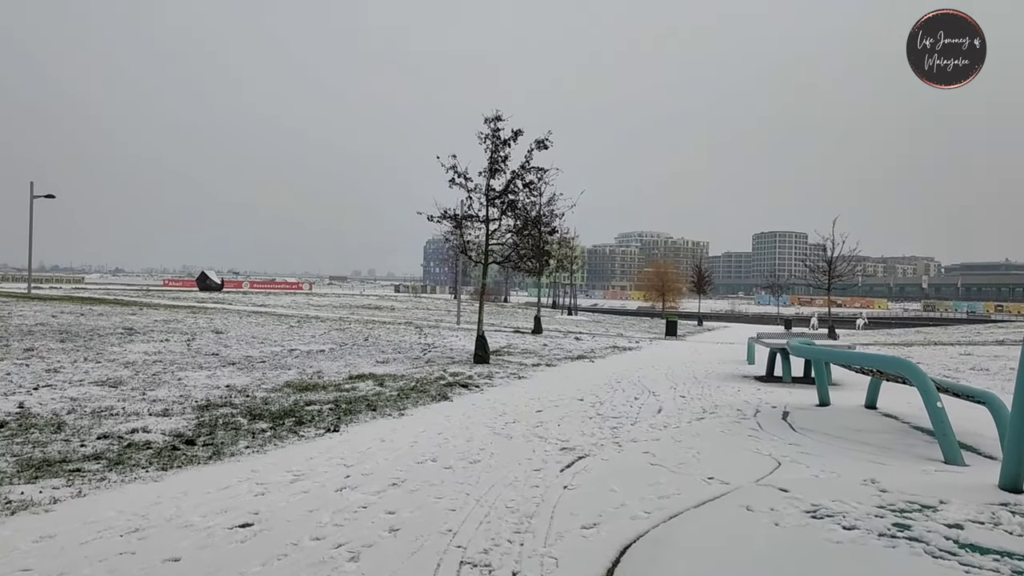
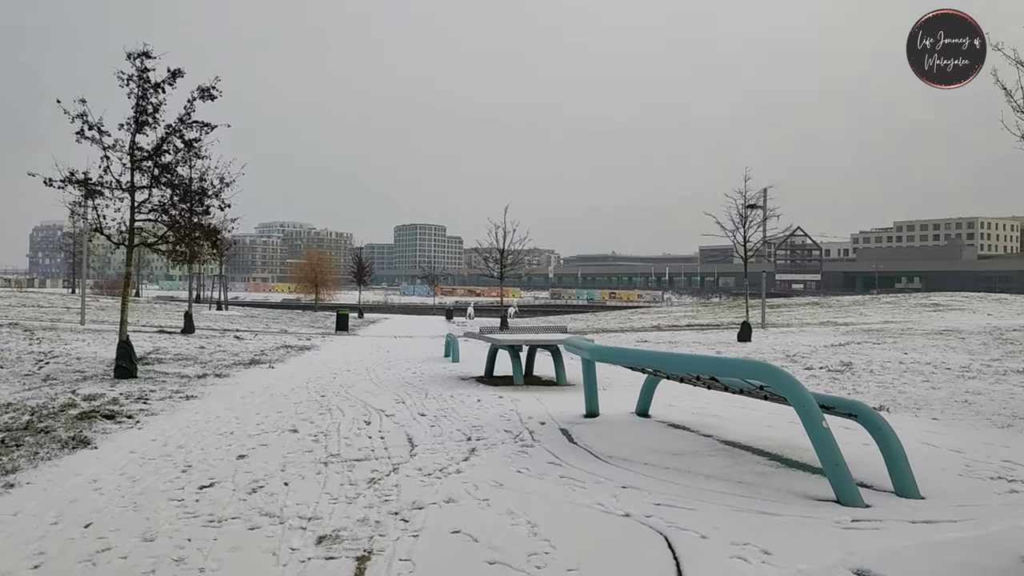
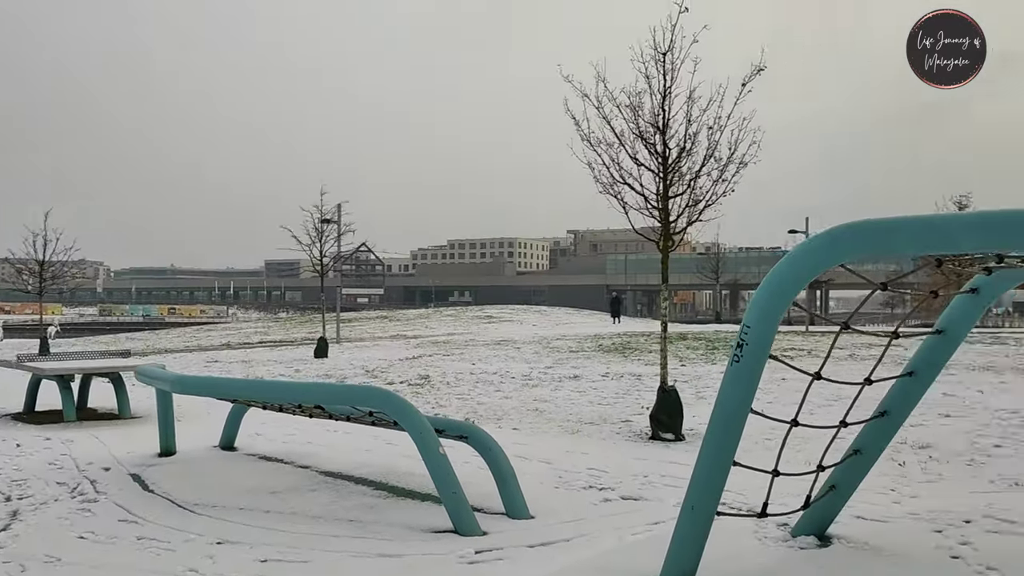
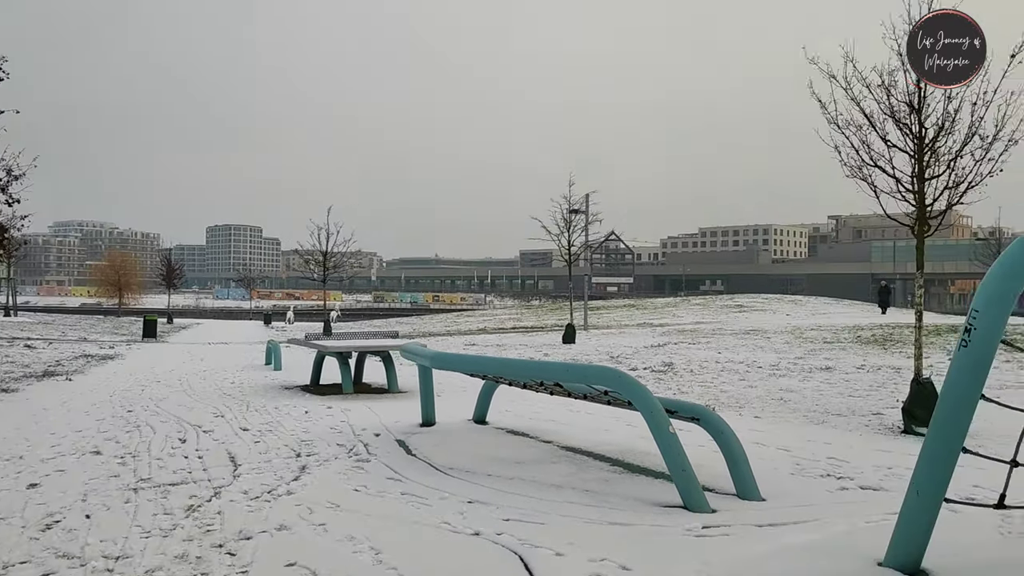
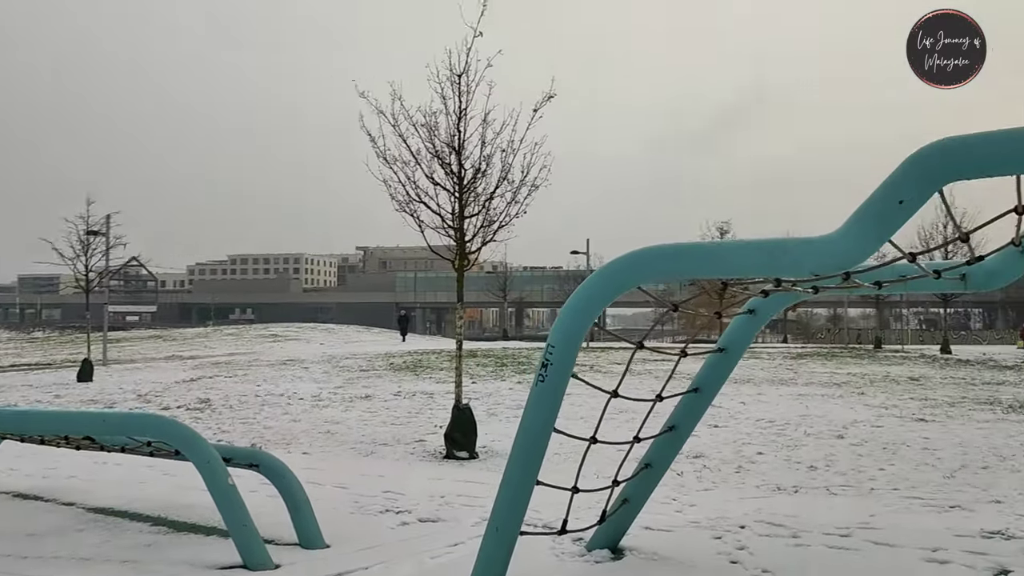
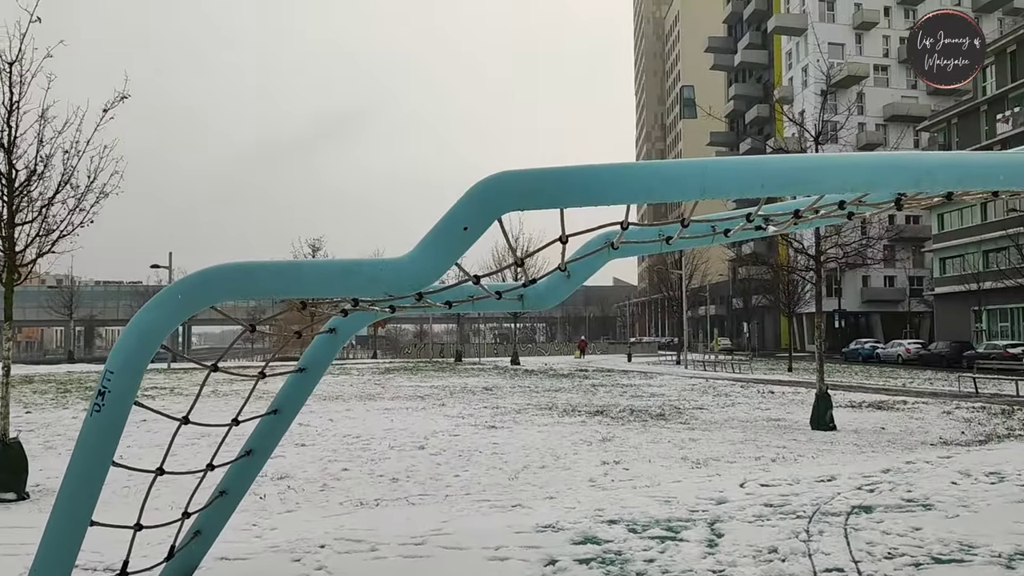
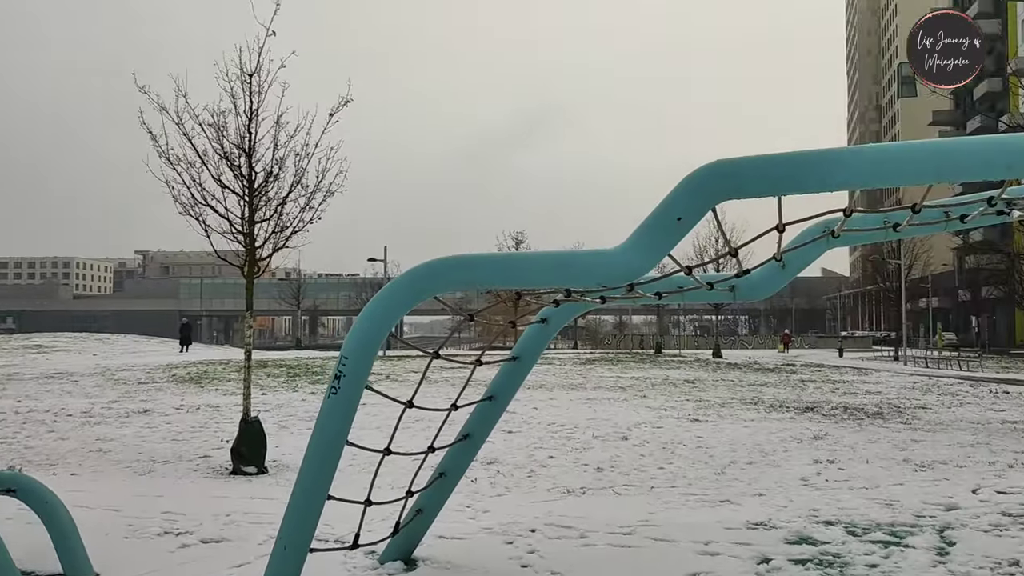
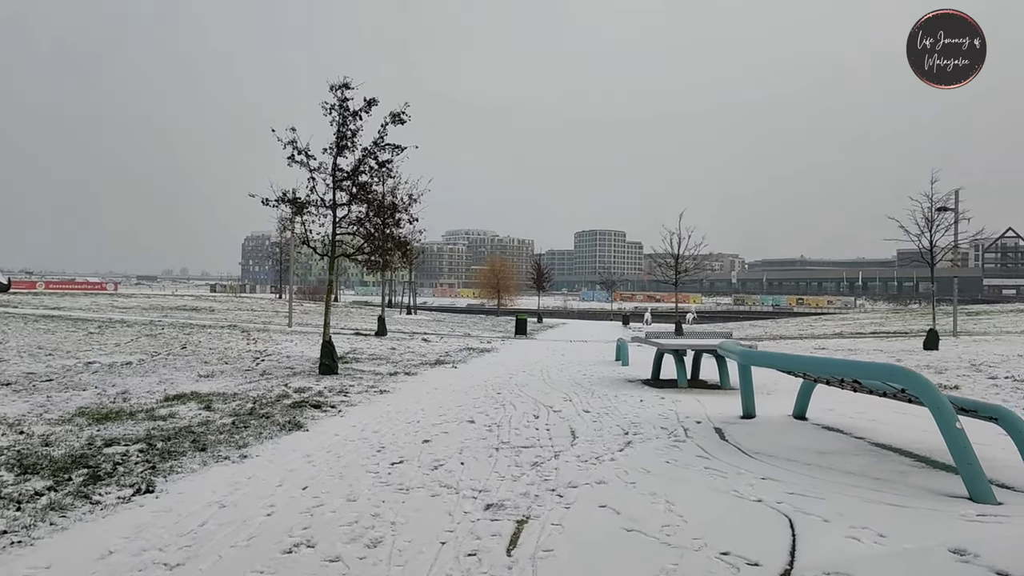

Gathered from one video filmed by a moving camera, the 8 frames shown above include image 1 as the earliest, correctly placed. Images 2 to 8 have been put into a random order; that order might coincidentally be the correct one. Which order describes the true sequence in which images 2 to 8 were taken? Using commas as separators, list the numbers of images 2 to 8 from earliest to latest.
8, 2, 4, 3, 5, 7, 6
